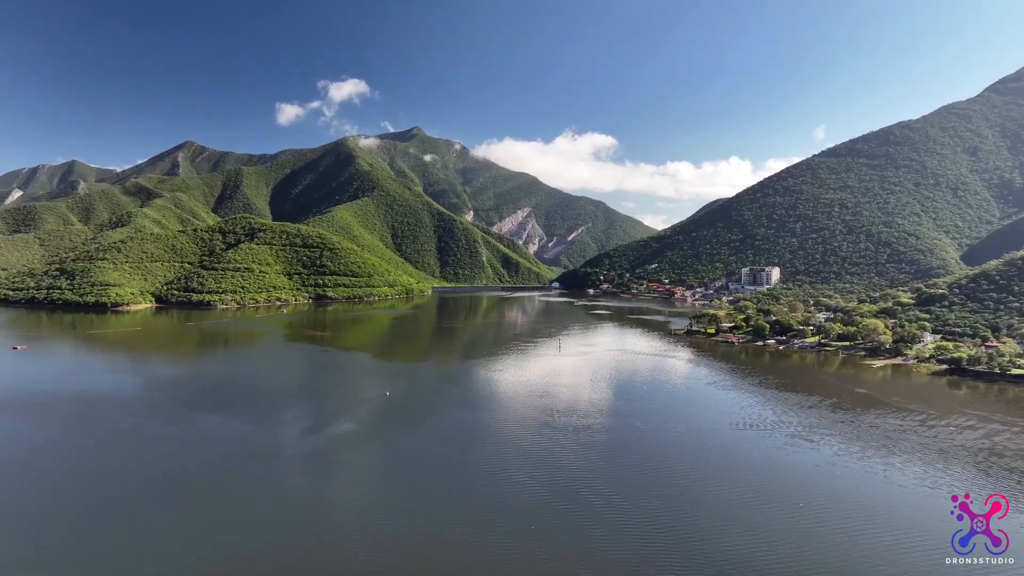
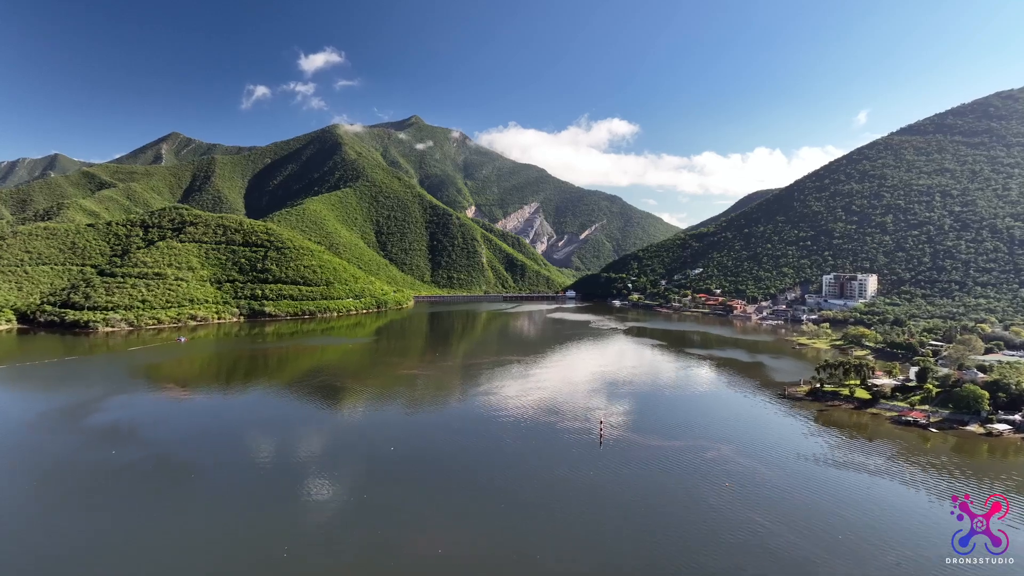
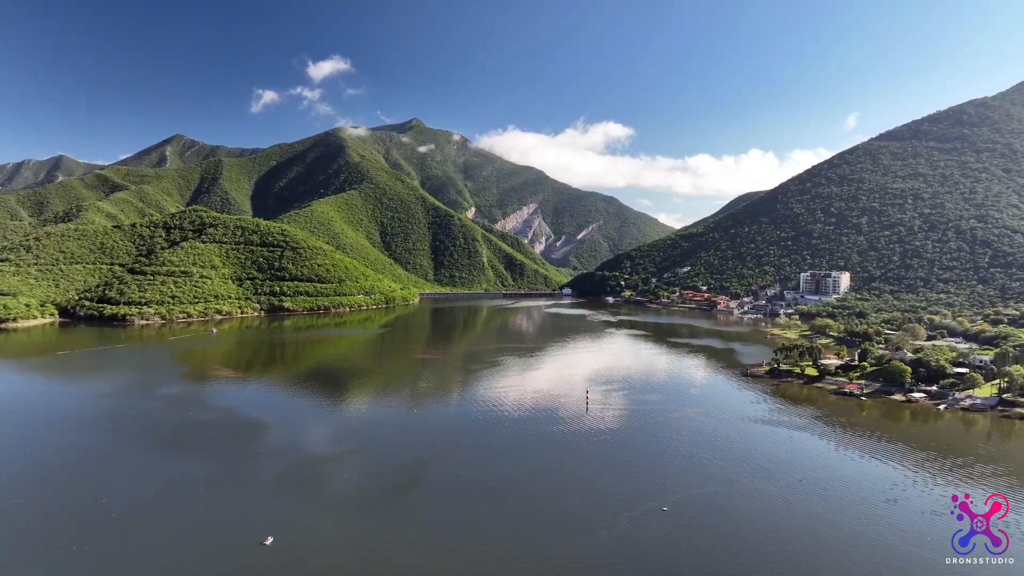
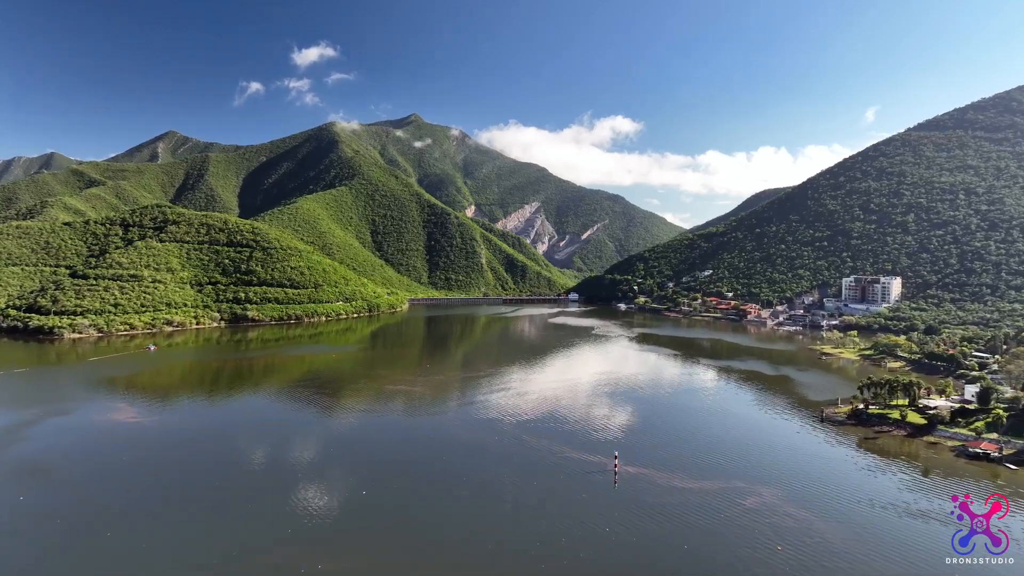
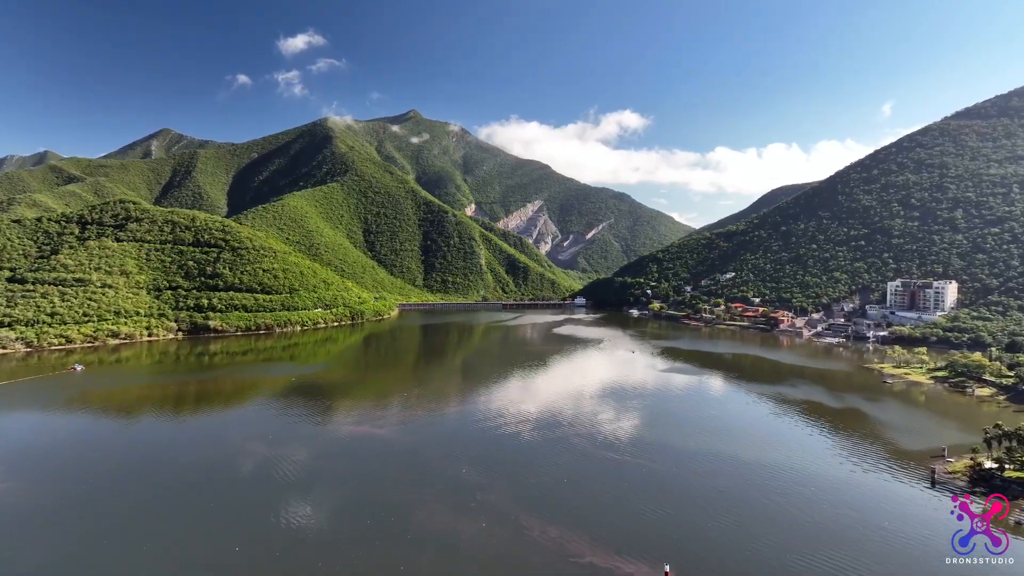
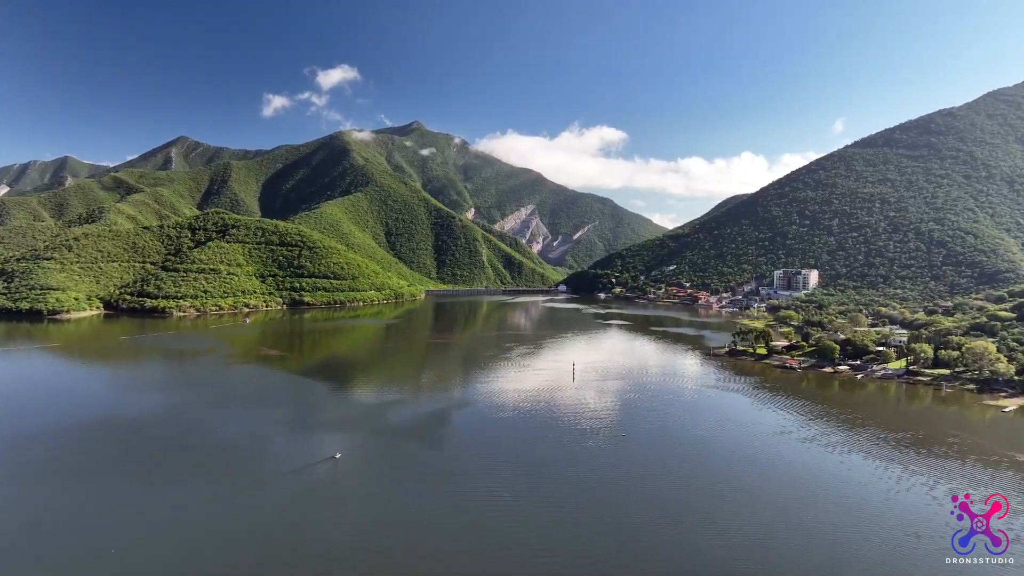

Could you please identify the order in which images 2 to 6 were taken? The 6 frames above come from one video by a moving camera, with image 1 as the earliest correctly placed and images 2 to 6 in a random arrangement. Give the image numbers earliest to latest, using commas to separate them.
6, 3, 2, 4, 5
